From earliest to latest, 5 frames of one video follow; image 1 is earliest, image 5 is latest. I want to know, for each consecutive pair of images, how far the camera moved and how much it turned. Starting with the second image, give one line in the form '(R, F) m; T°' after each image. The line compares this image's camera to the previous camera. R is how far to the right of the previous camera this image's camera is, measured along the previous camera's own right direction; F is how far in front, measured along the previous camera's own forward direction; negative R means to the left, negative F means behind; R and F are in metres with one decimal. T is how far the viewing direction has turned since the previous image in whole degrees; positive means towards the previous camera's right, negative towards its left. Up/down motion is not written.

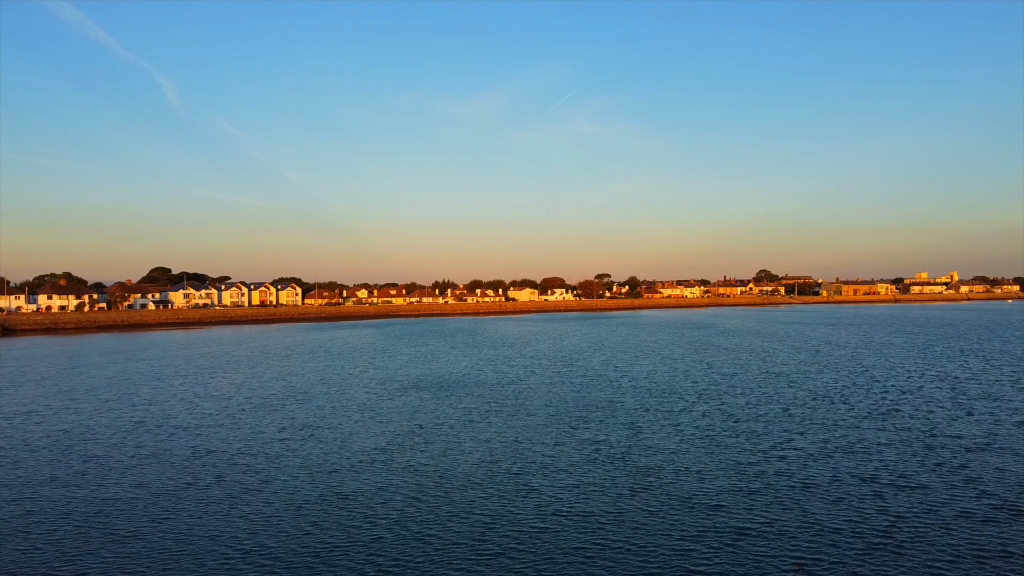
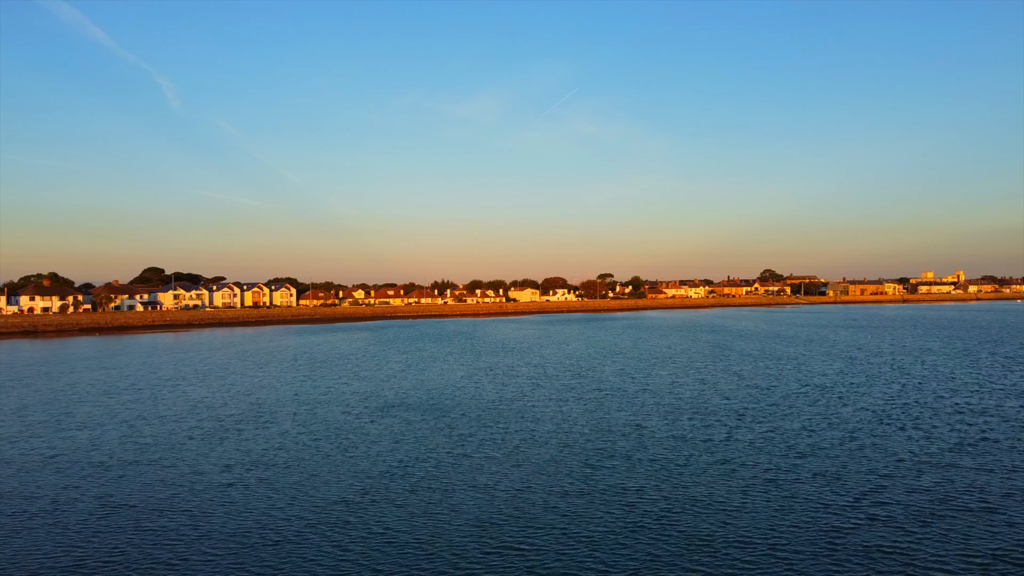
(0.0, +2.2) m; 0°
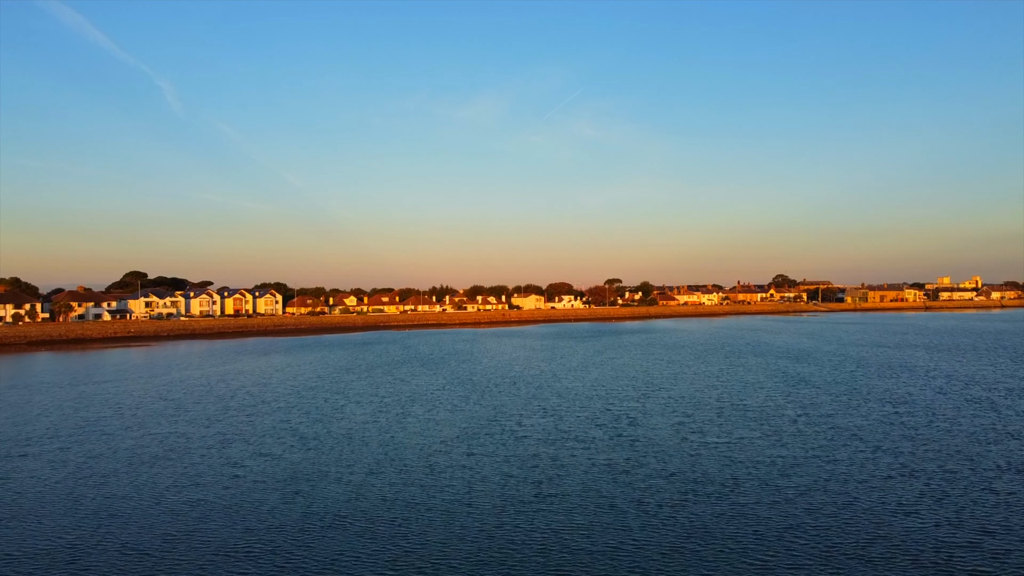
(-0.2, +5.4) m; 0°
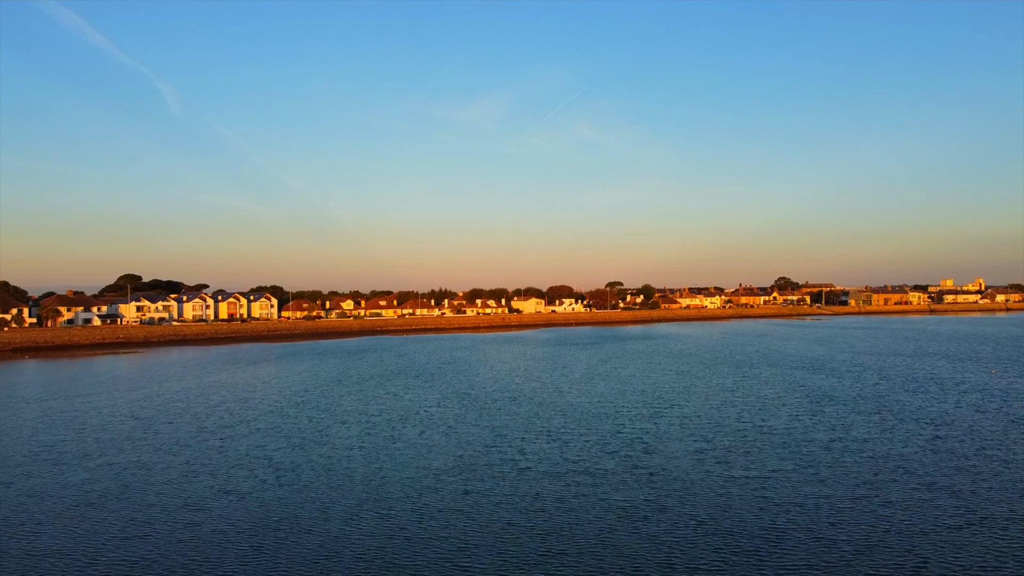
(0.0, +1.3) m; 0°
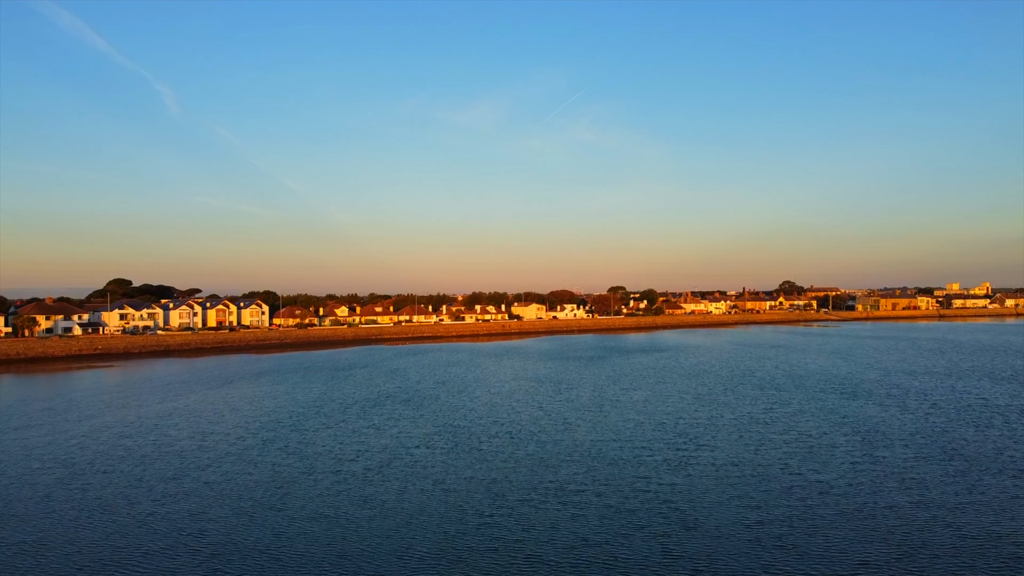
(0.0, +2.4) m; 0°
